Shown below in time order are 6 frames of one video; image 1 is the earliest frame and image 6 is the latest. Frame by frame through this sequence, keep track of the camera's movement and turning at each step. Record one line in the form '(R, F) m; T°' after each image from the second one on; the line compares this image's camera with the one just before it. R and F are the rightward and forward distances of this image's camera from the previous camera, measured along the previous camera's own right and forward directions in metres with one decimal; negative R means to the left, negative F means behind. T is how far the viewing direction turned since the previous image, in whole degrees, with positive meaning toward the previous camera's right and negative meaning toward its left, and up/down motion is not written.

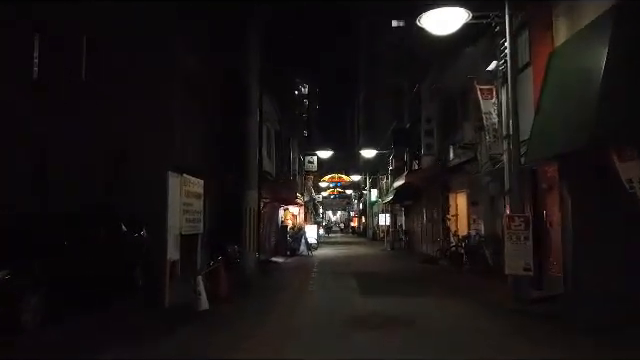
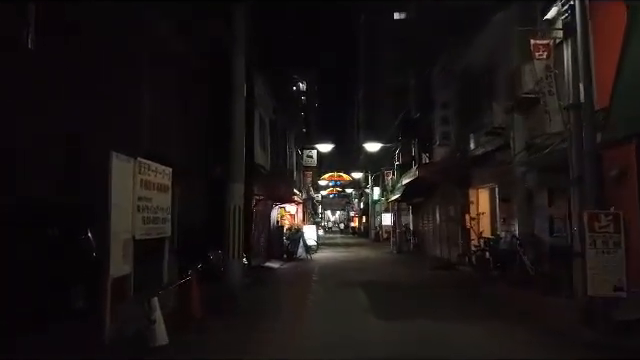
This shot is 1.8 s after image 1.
(-0.1, +3.1) m; 0°
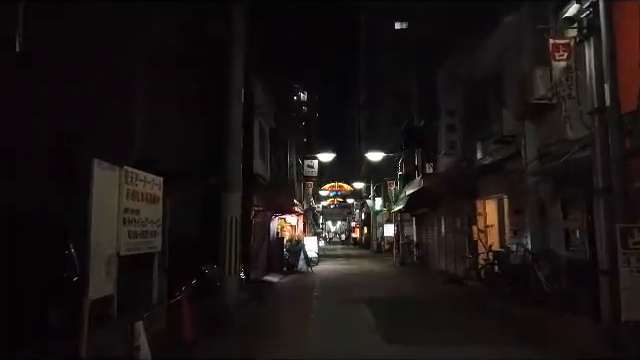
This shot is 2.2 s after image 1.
(0.0, +0.7) m; 0°
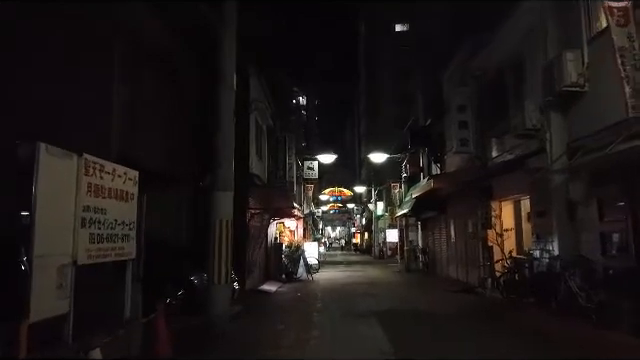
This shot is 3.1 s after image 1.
(-0.1, +1.5) m; 0°
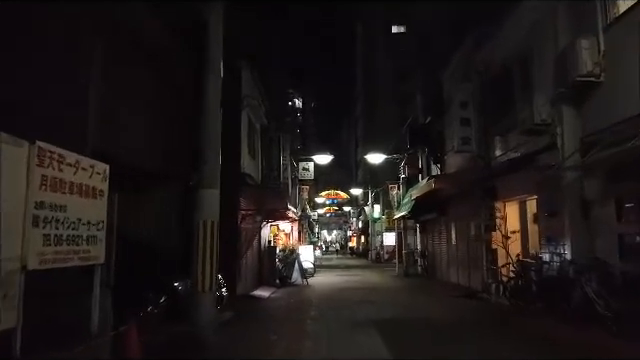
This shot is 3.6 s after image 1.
(0.0, +0.9) m; 0°
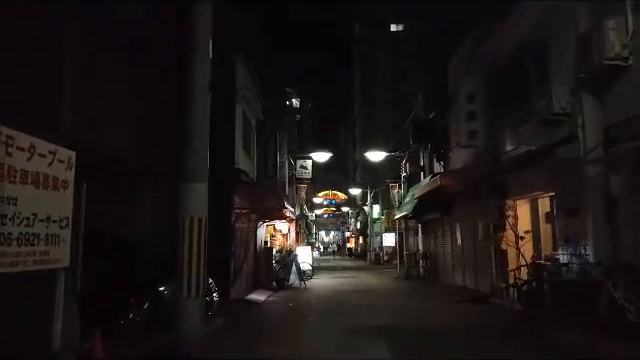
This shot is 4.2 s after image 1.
(-0.1, +1.0) m; 0°
